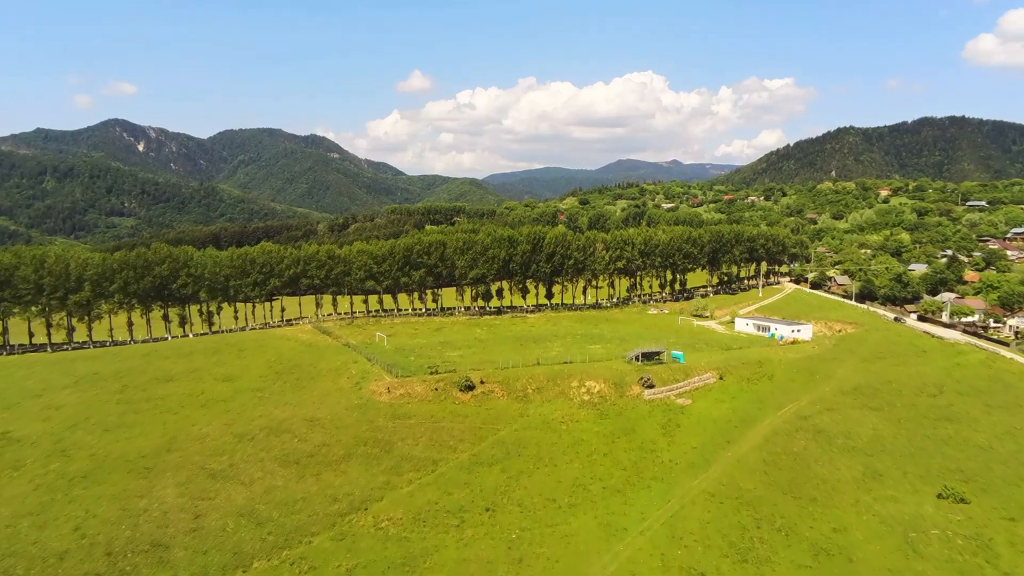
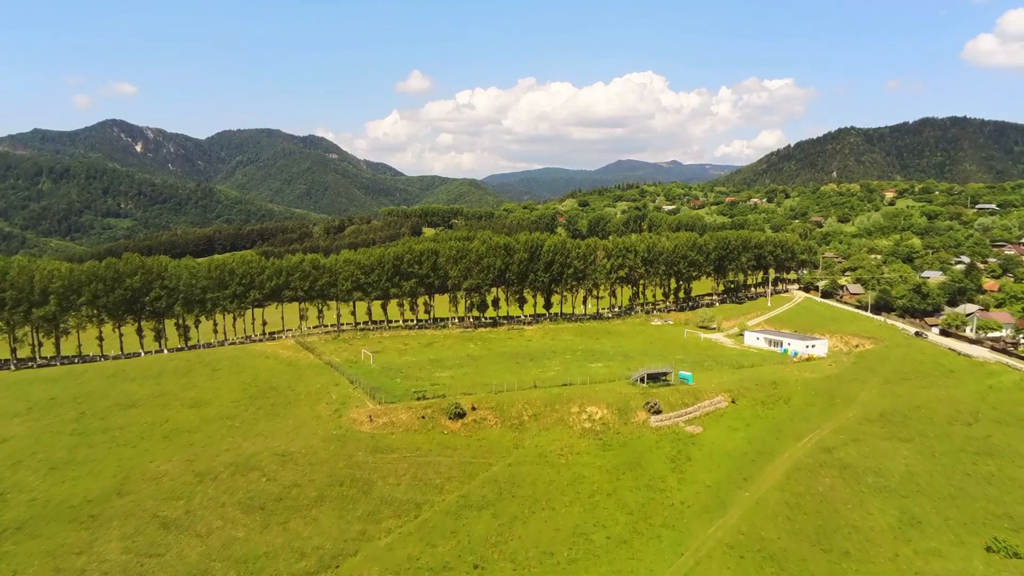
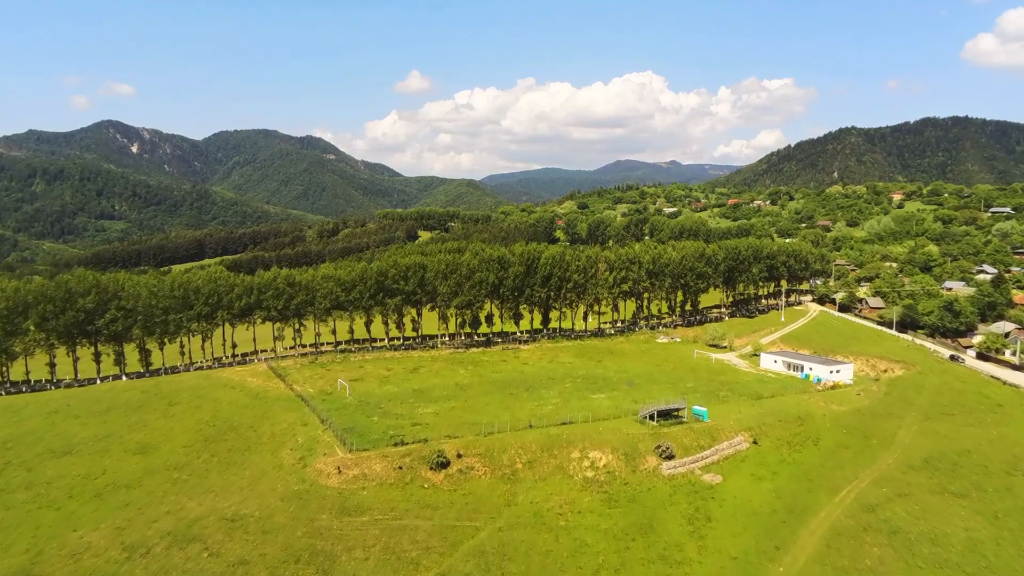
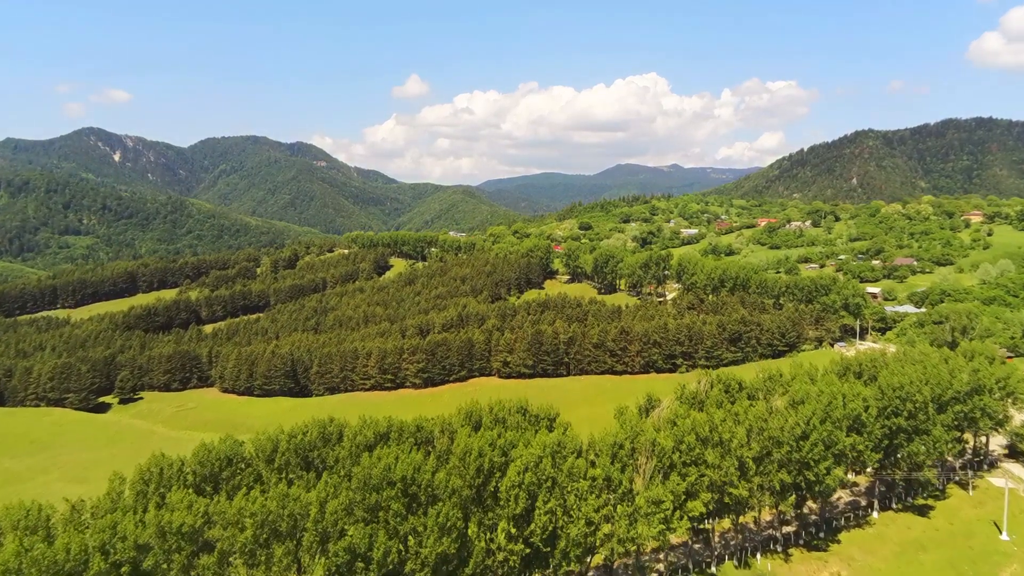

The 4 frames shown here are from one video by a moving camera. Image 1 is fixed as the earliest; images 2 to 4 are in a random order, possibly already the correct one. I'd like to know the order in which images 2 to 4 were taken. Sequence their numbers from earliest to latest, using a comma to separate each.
2, 3, 4
